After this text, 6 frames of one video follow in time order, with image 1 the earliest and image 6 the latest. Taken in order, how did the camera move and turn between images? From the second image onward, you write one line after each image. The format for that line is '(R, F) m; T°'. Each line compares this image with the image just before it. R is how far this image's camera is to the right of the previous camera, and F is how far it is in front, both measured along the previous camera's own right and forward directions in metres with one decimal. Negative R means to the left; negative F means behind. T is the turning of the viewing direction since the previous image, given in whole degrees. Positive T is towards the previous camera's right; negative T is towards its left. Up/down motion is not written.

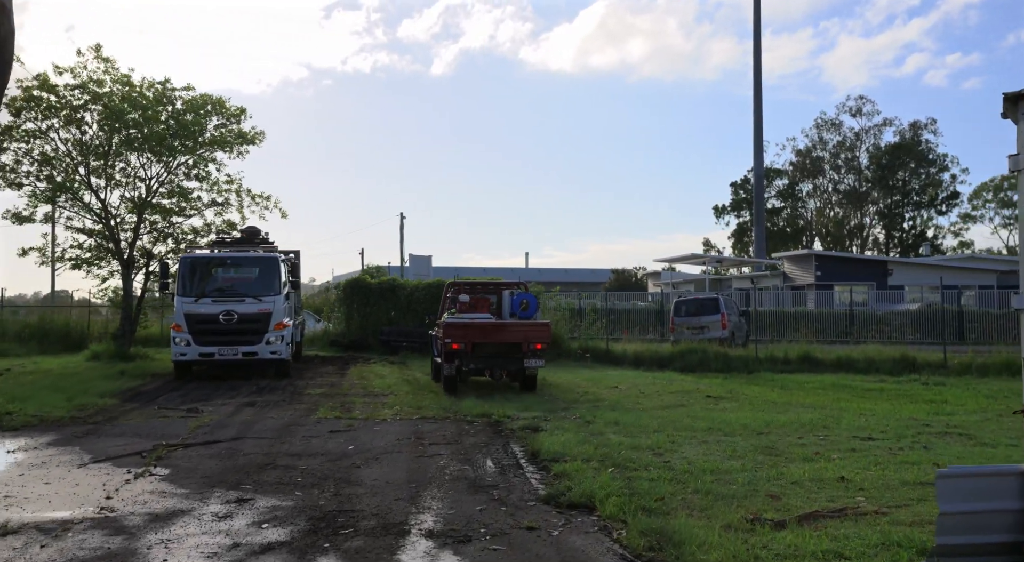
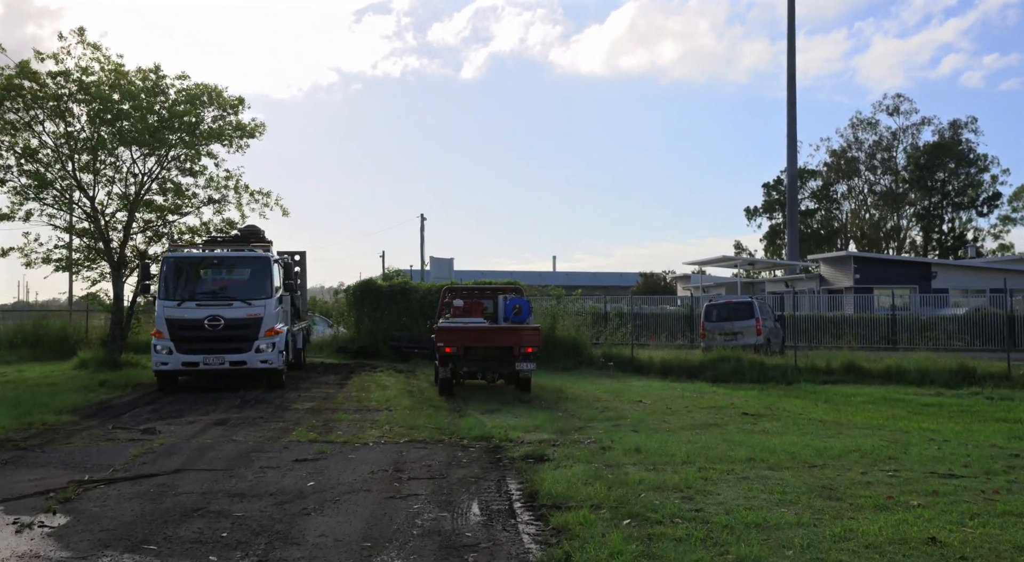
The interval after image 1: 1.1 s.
(+0.3, +1.7) m; -2°
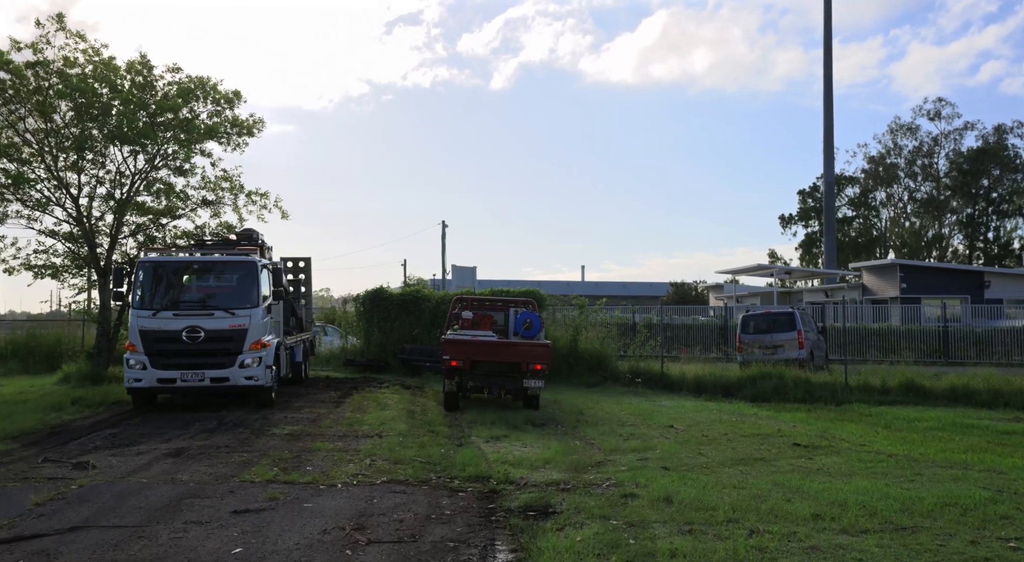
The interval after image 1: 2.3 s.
(+0.3, +1.8) m; -2°
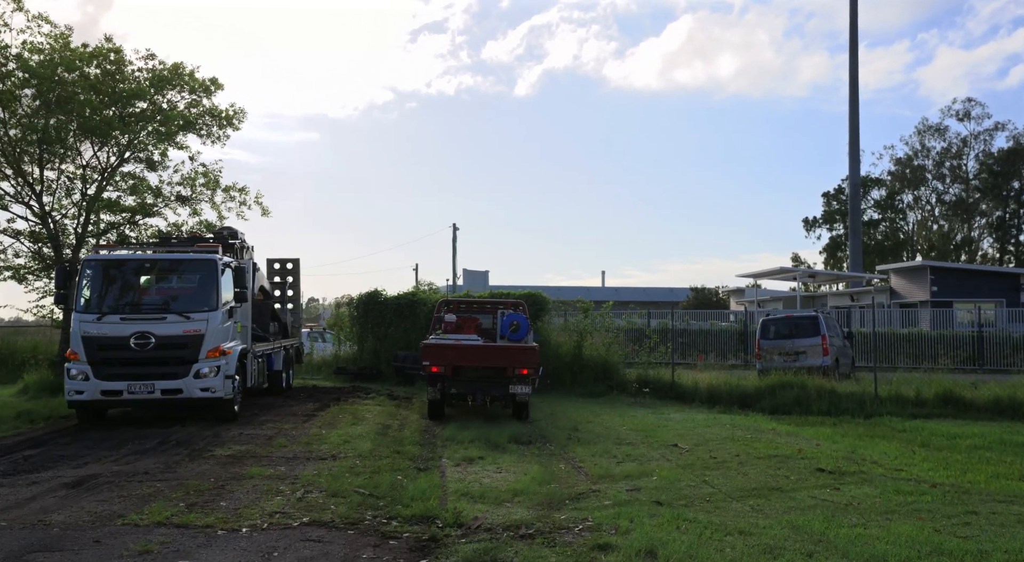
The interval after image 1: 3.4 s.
(+0.5, +1.6) m; -1°
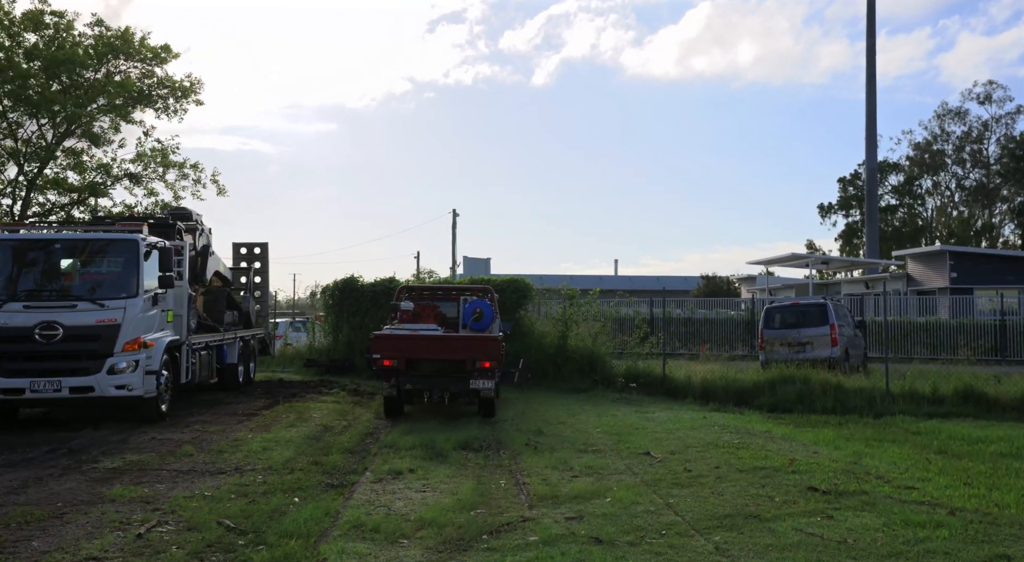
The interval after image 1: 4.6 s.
(+0.8, +1.6) m; -1°
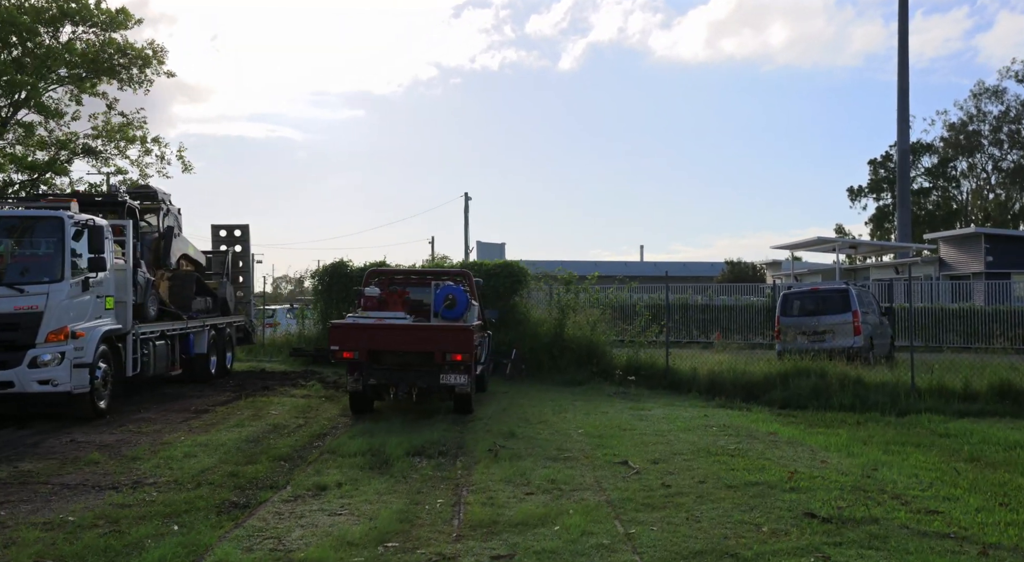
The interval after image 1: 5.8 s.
(+0.7, +1.3) m; -2°
